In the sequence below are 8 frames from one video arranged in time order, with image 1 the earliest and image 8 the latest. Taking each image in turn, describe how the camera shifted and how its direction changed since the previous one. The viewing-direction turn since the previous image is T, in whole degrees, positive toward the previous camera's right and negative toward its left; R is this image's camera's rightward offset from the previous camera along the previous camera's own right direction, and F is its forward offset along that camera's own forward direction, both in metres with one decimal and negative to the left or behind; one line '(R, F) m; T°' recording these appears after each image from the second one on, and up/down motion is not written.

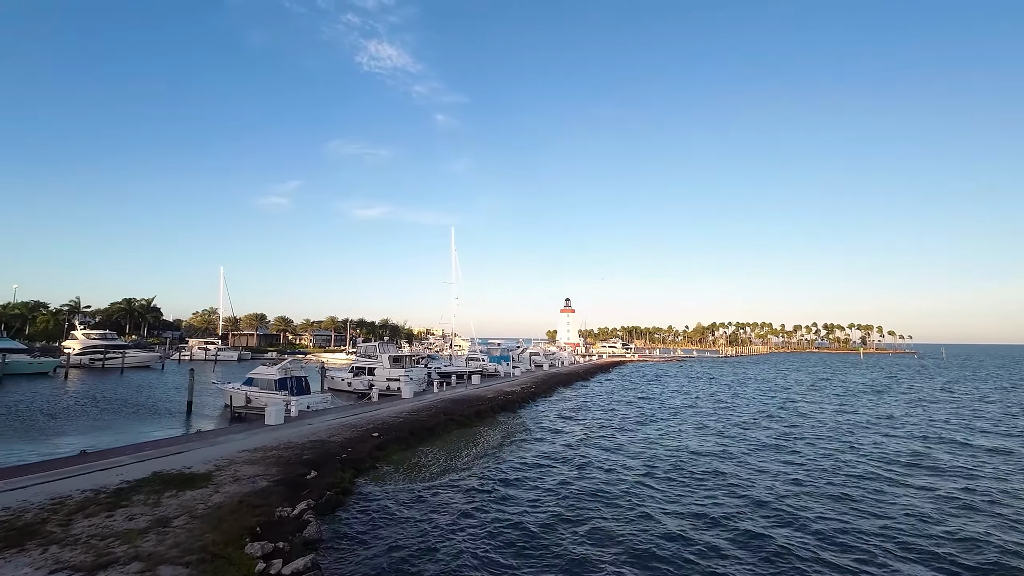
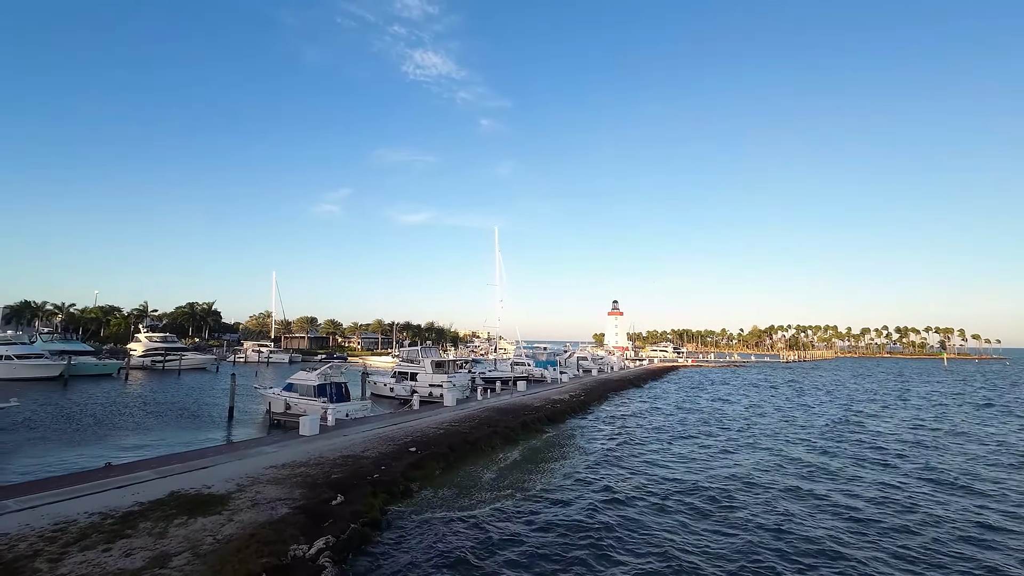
(-0.2, +2.2) m; -5°
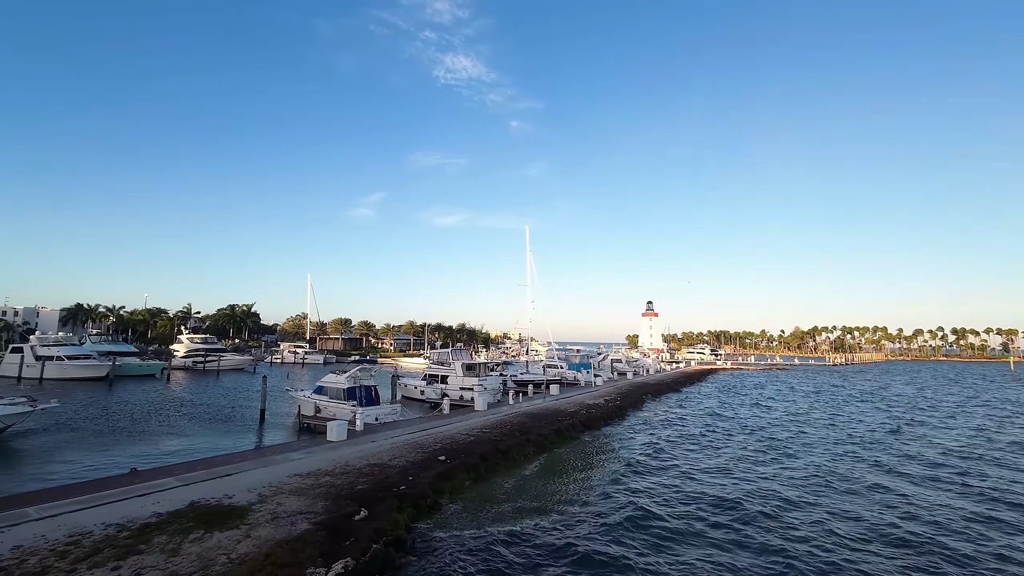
(-0.1, +1.1) m; -4°
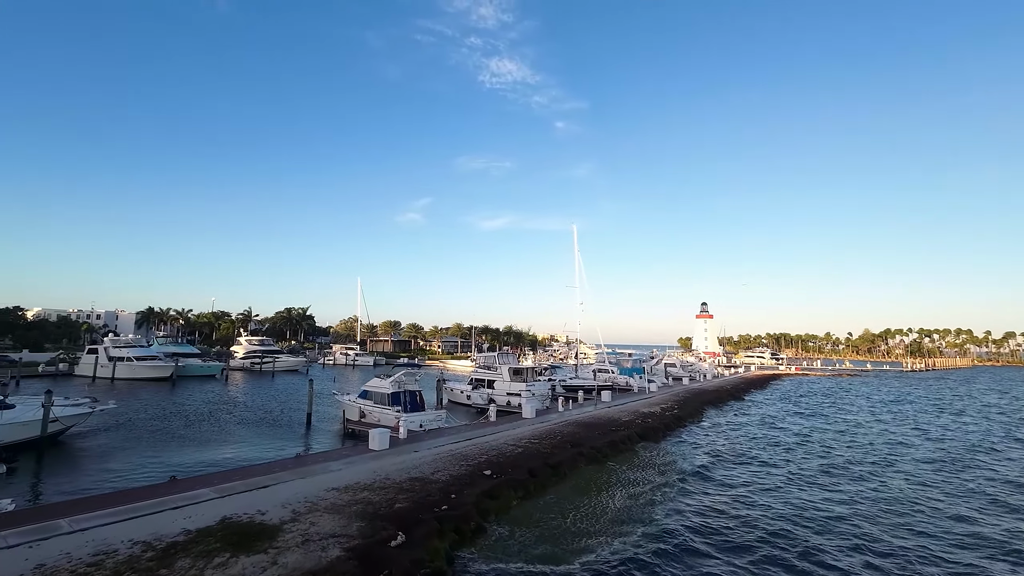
(-0.1, +1.5) m; -6°
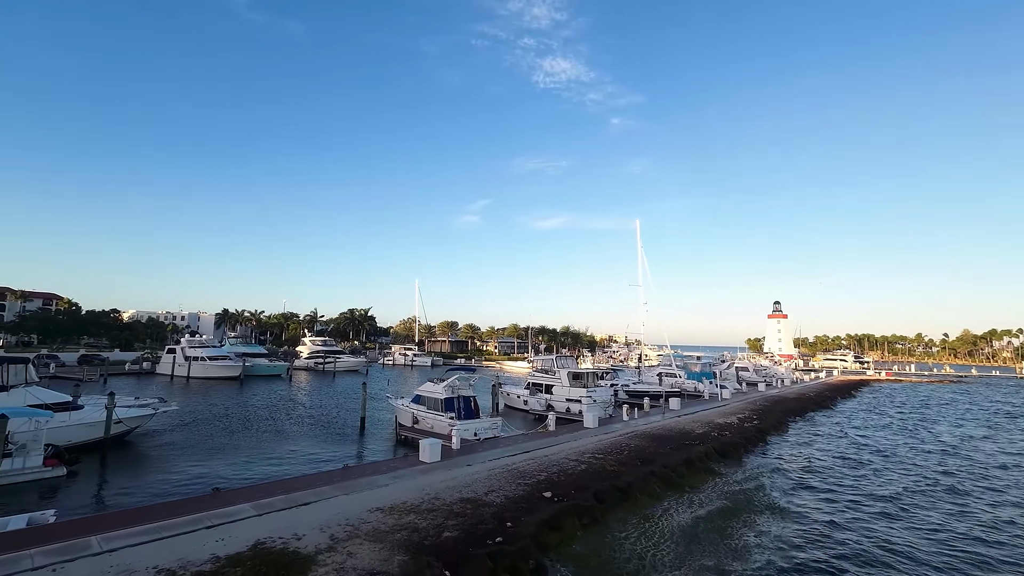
(-0.2, +1.9) m; -7°
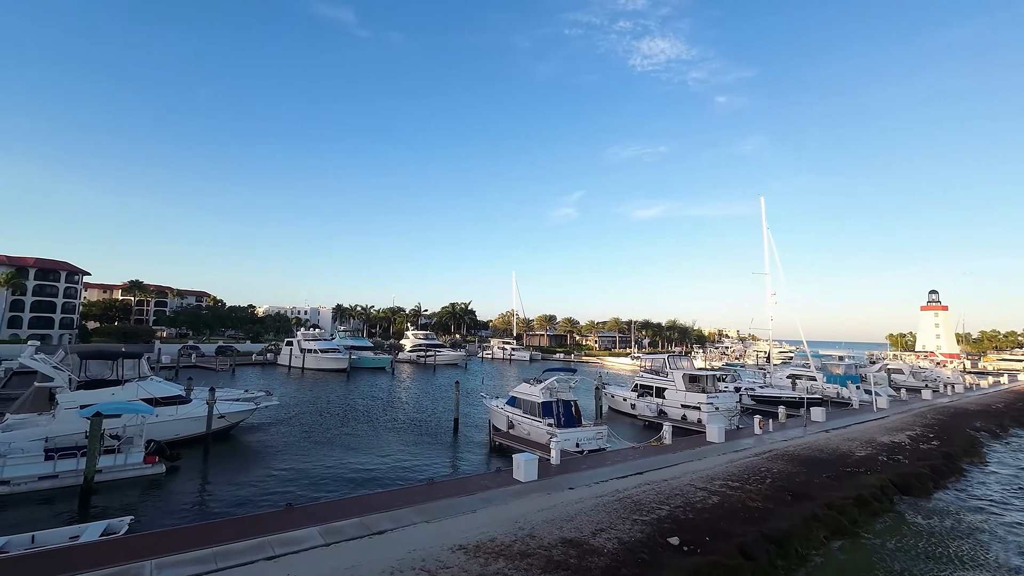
(-0.3, +3.0) m; -12°
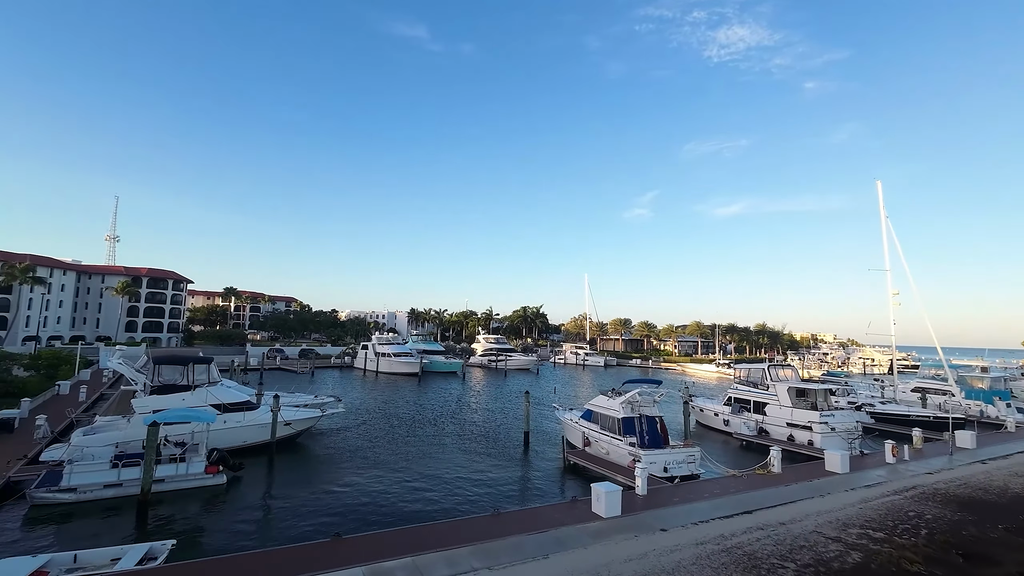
(-0.1, +2.2) m; -8°
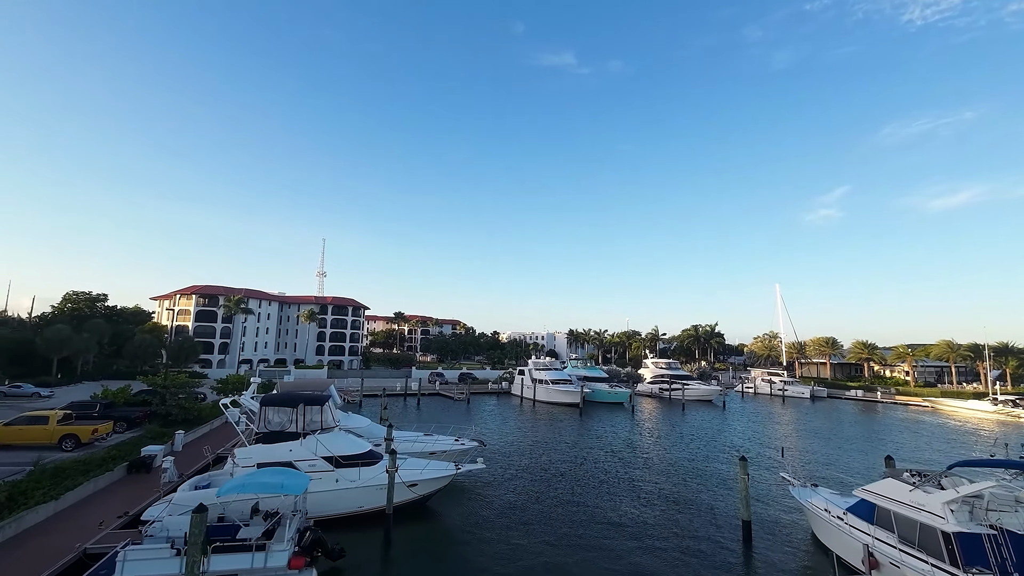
(-1.2, +6.7) m; -19°
